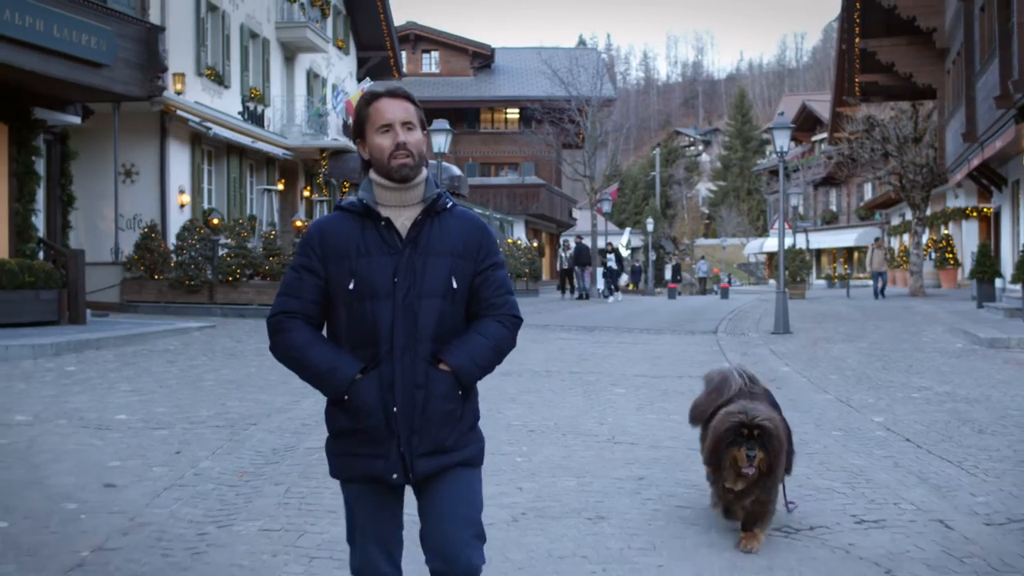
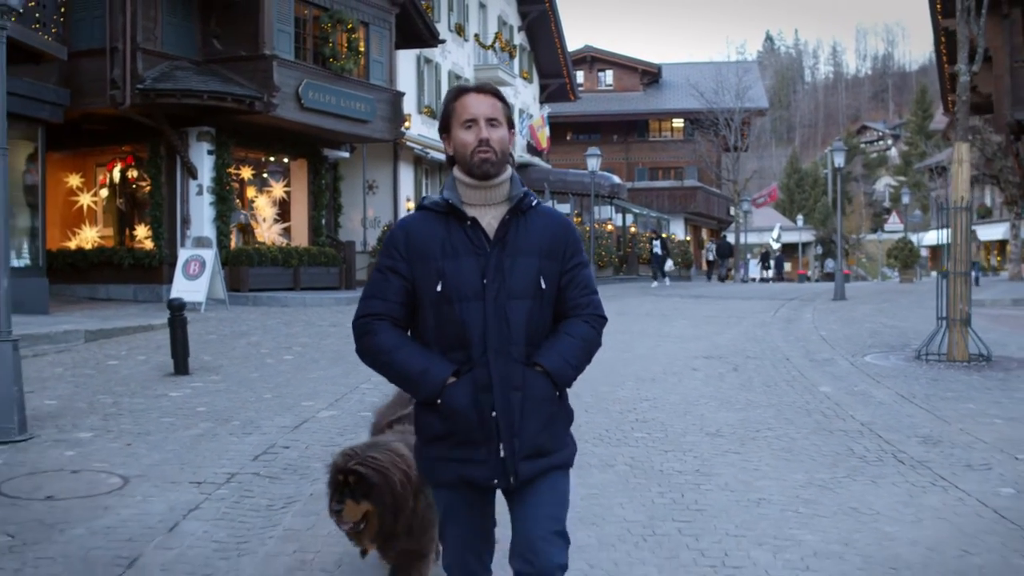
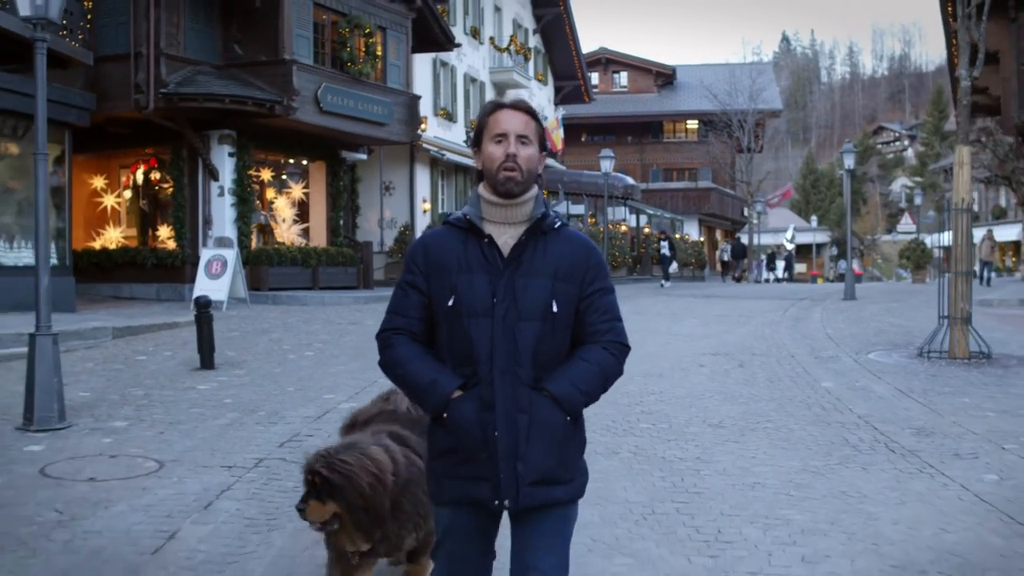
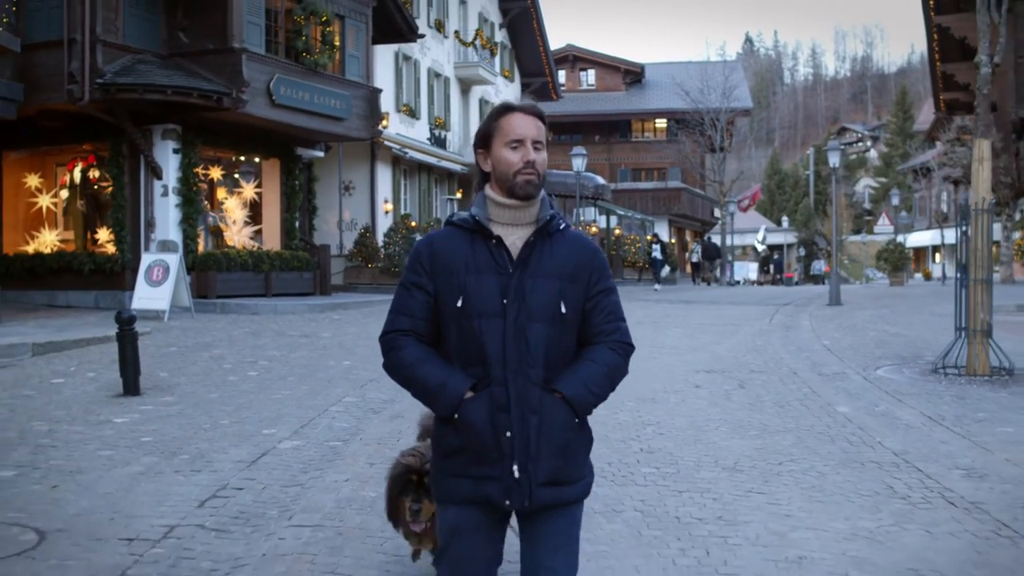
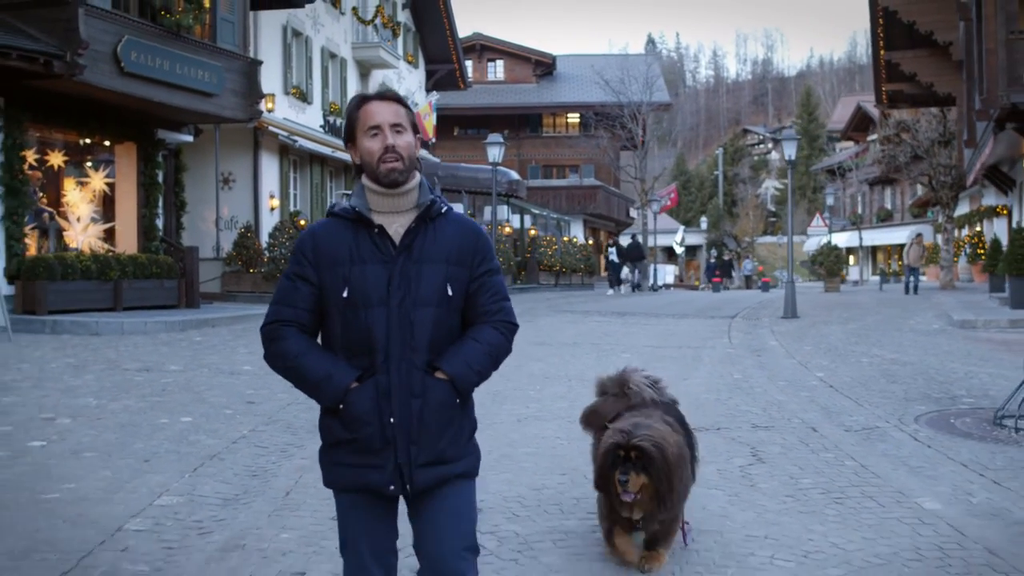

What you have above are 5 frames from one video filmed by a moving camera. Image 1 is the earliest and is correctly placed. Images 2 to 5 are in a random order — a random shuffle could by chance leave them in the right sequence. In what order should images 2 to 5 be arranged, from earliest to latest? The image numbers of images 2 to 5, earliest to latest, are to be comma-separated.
5, 4, 2, 3
